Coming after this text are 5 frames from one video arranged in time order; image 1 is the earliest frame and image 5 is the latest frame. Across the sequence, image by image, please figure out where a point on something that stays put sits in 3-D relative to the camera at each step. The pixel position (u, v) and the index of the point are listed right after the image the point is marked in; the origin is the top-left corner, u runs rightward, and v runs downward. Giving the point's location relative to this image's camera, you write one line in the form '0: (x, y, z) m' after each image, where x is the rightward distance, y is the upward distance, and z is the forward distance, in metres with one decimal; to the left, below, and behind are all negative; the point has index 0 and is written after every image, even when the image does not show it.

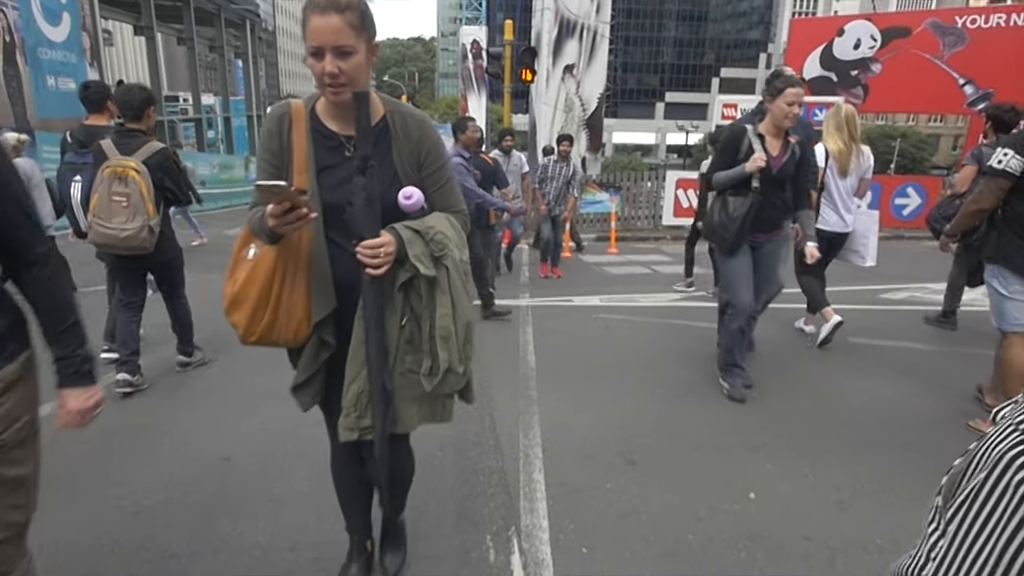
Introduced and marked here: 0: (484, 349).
0: (-0.2, -0.5, +5.2) m
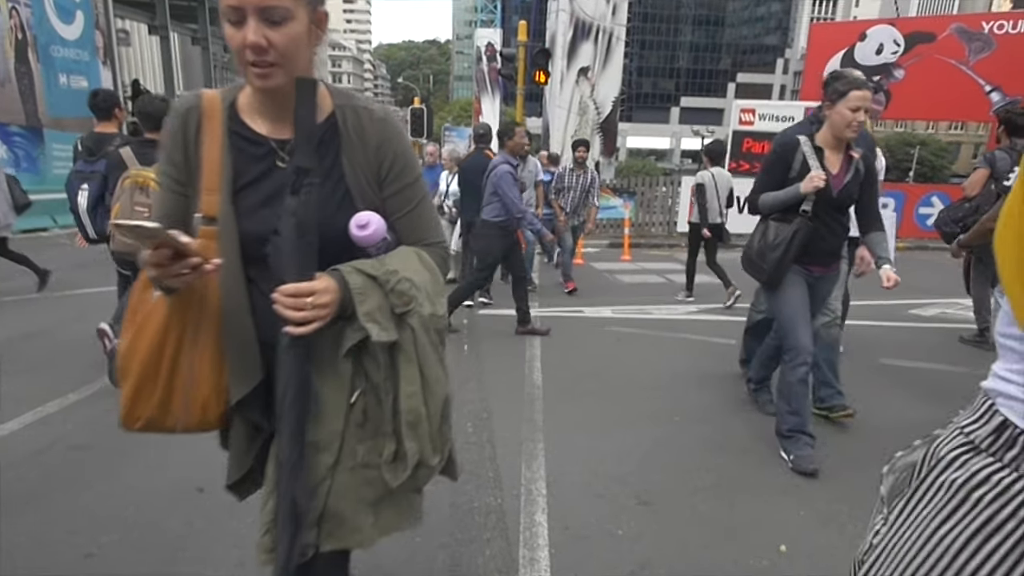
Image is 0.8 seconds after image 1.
0: (-0.2, -0.6, +4.9) m
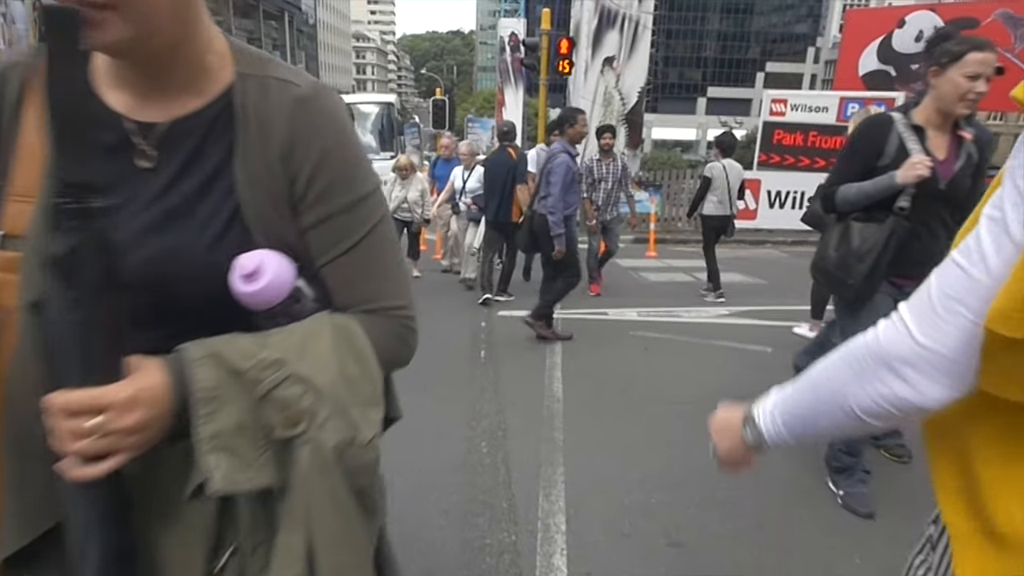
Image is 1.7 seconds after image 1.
0: (-0.1, -0.6, +4.6) m
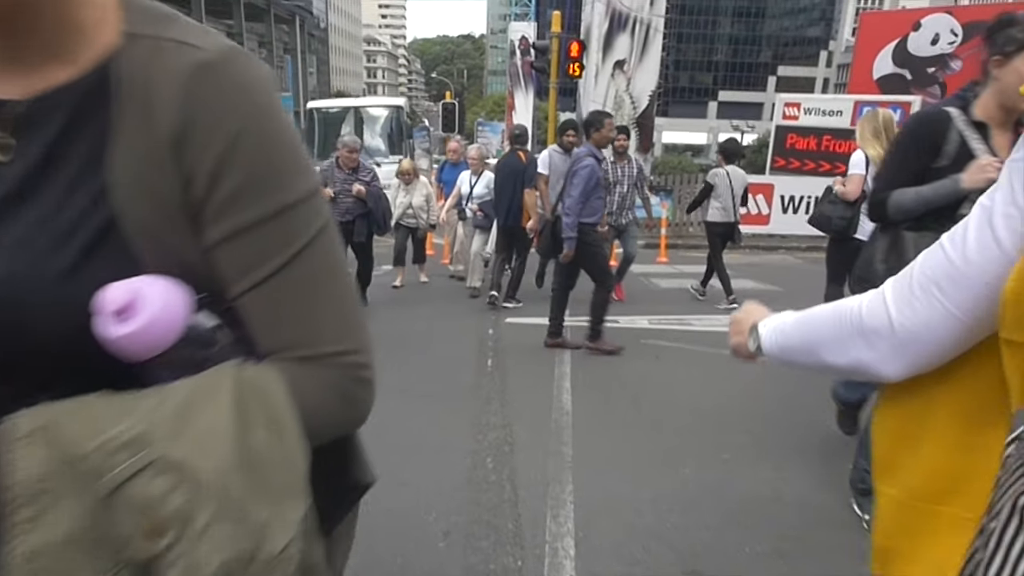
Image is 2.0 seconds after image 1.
0: (0.0, -0.7, +4.4) m
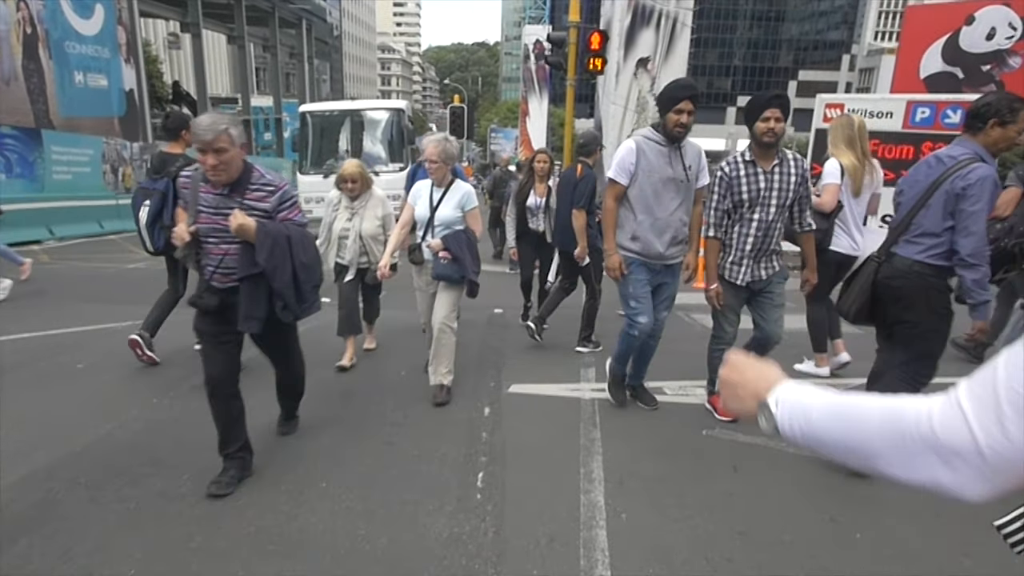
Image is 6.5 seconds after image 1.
0: (0.0, -1.1, +2.7) m
